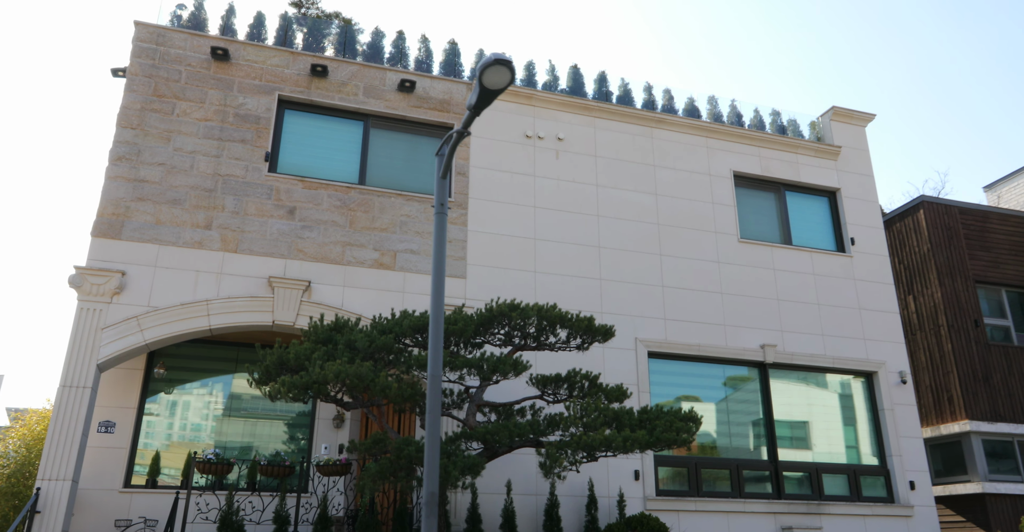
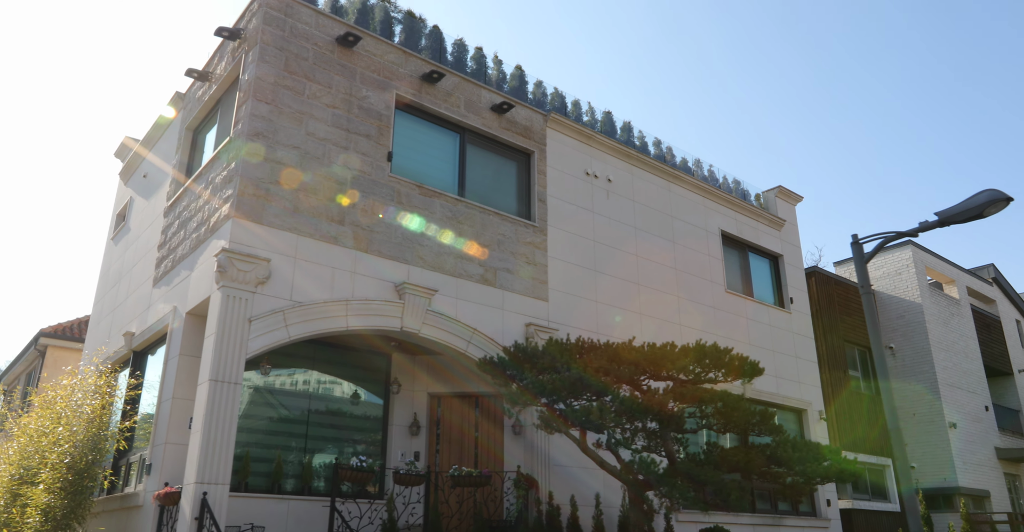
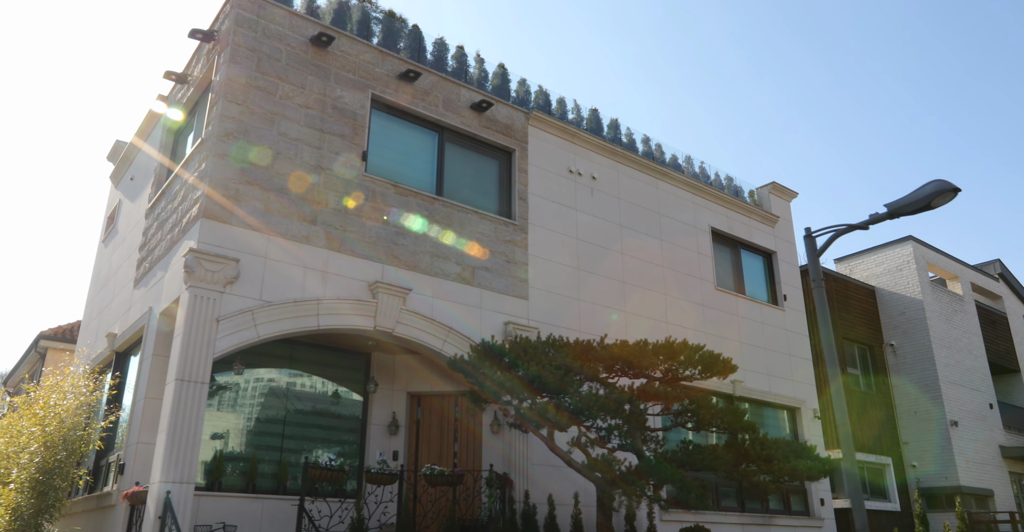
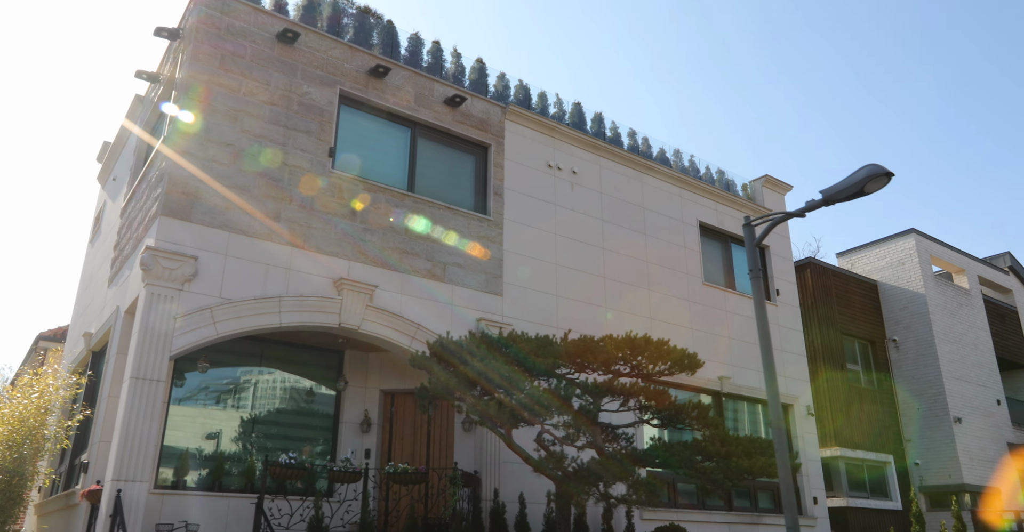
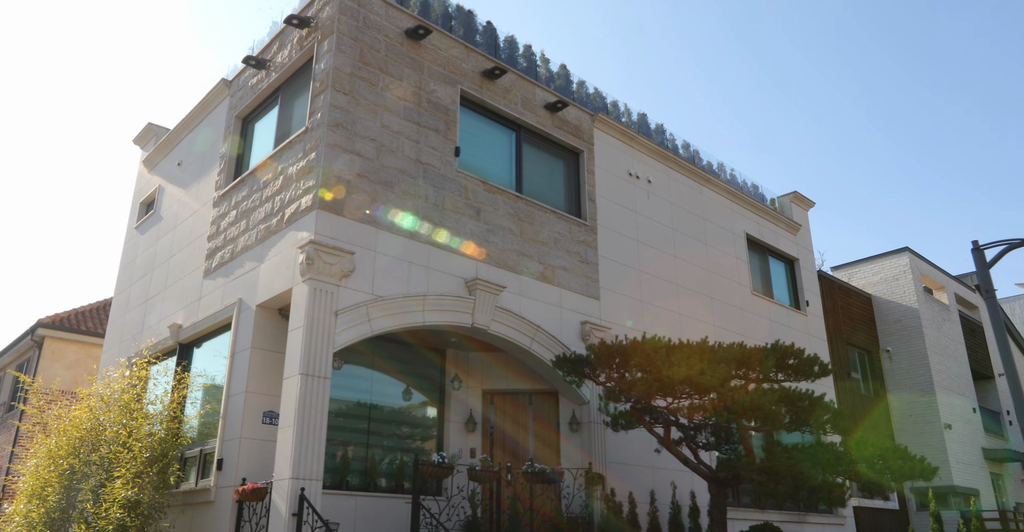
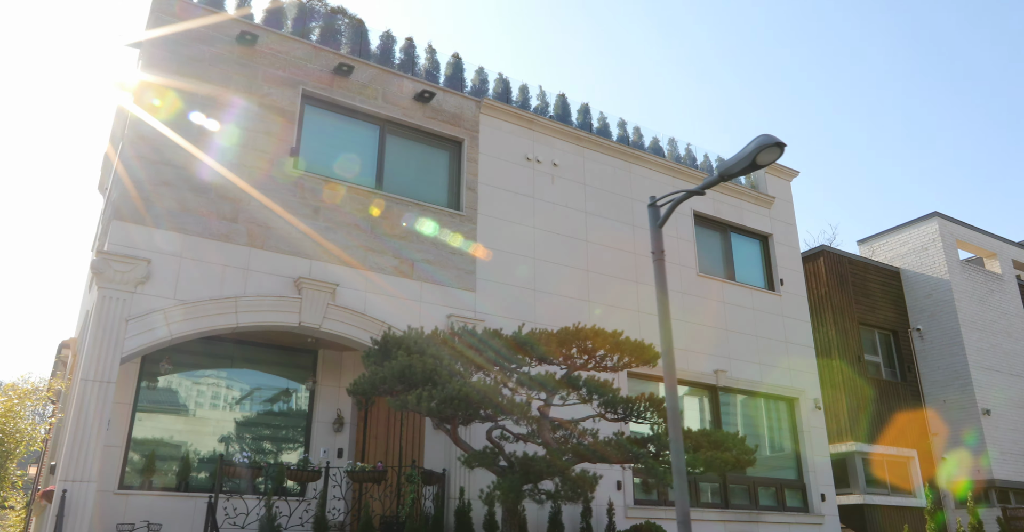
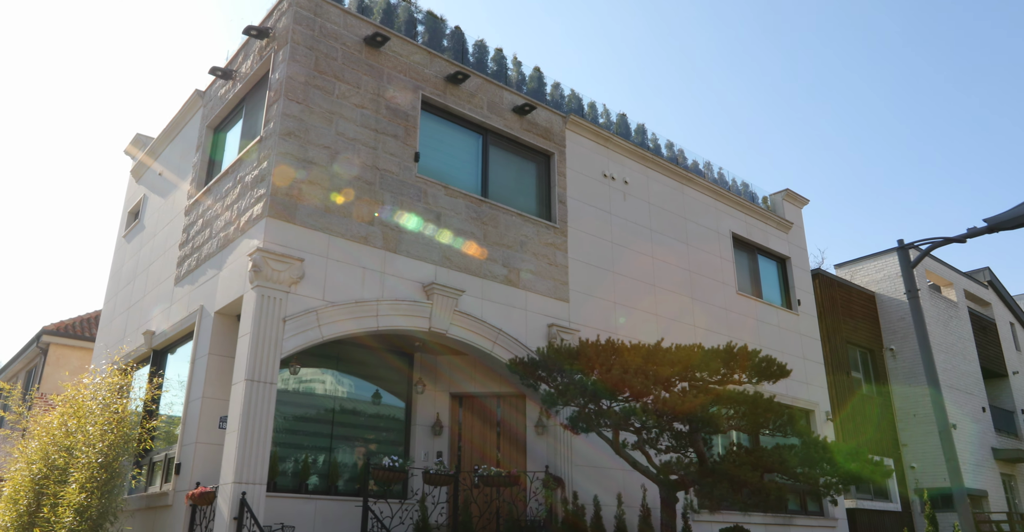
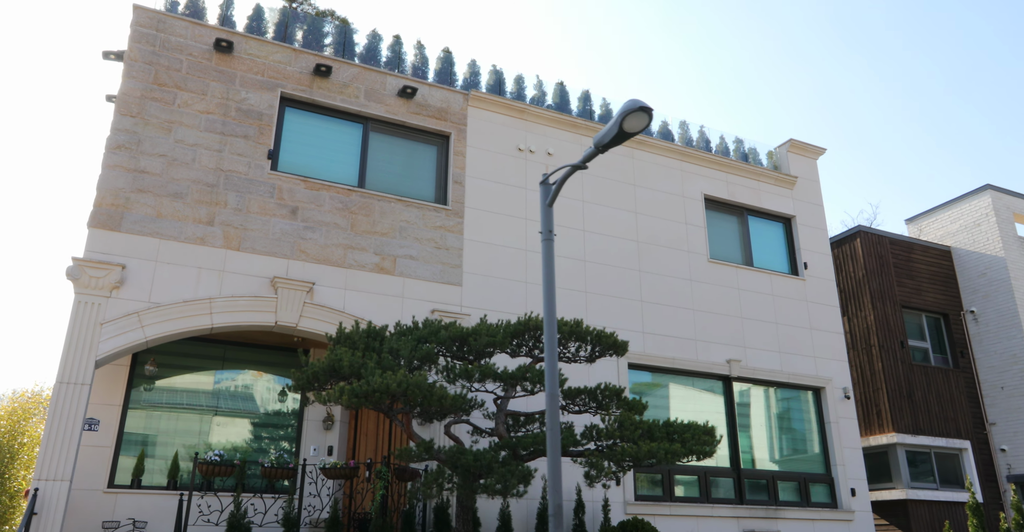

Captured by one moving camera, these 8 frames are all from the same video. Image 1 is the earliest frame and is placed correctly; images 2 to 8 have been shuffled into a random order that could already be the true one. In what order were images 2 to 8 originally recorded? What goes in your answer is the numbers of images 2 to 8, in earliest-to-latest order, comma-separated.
8, 6, 4, 3, 2, 7, 5
